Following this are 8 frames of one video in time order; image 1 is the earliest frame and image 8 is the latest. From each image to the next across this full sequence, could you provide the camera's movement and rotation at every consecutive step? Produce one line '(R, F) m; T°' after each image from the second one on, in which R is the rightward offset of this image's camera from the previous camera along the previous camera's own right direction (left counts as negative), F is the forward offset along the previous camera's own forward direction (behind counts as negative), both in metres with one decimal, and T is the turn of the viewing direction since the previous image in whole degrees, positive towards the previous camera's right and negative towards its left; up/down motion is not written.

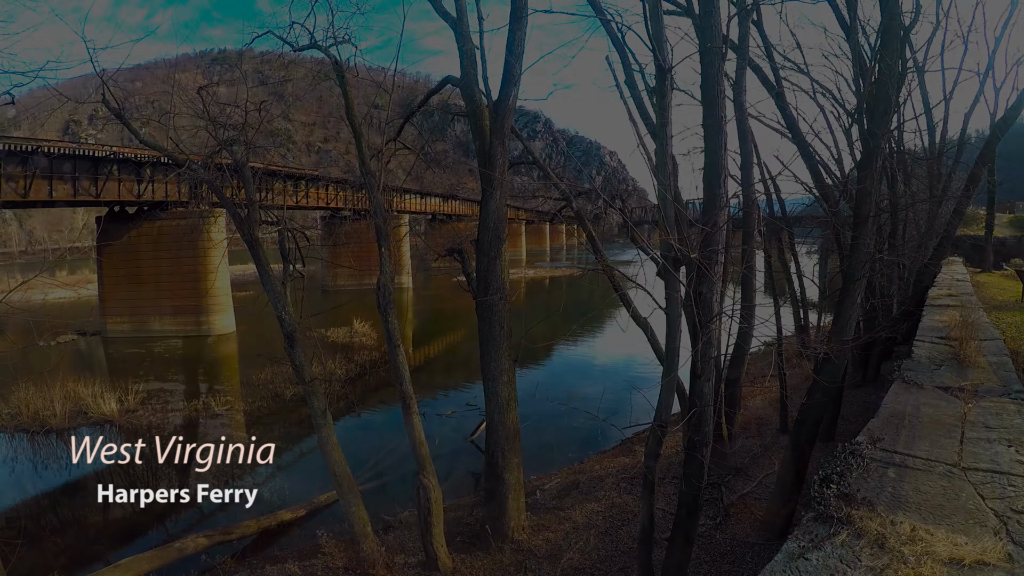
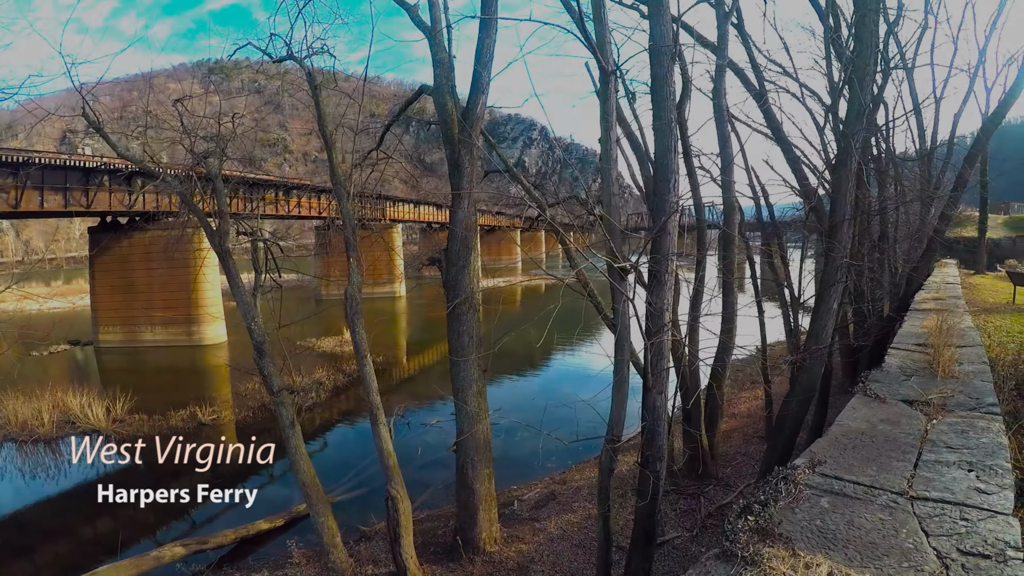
(+0.5, +0.3) m; 0°
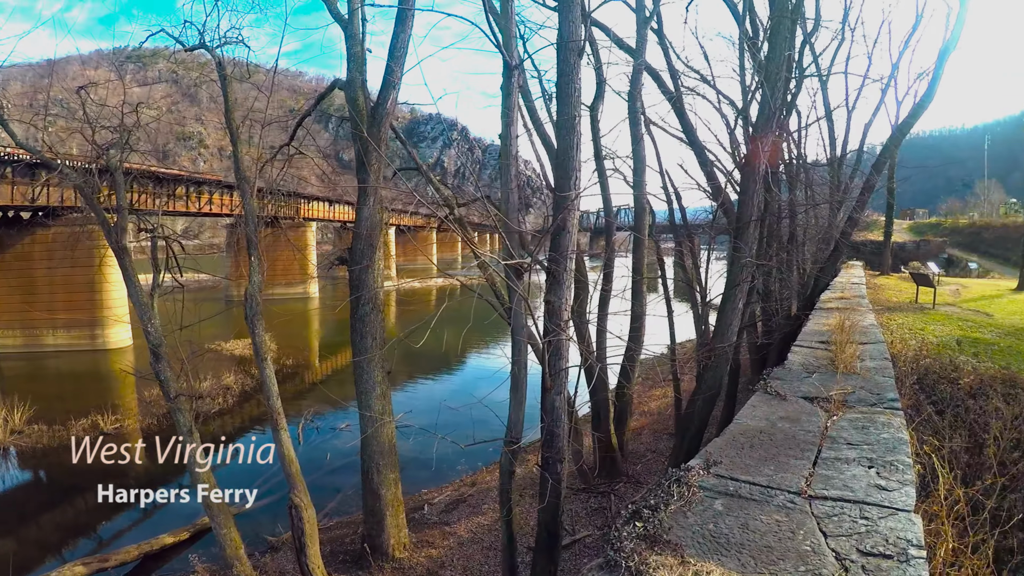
(+0.4, +0.4) m; +6°
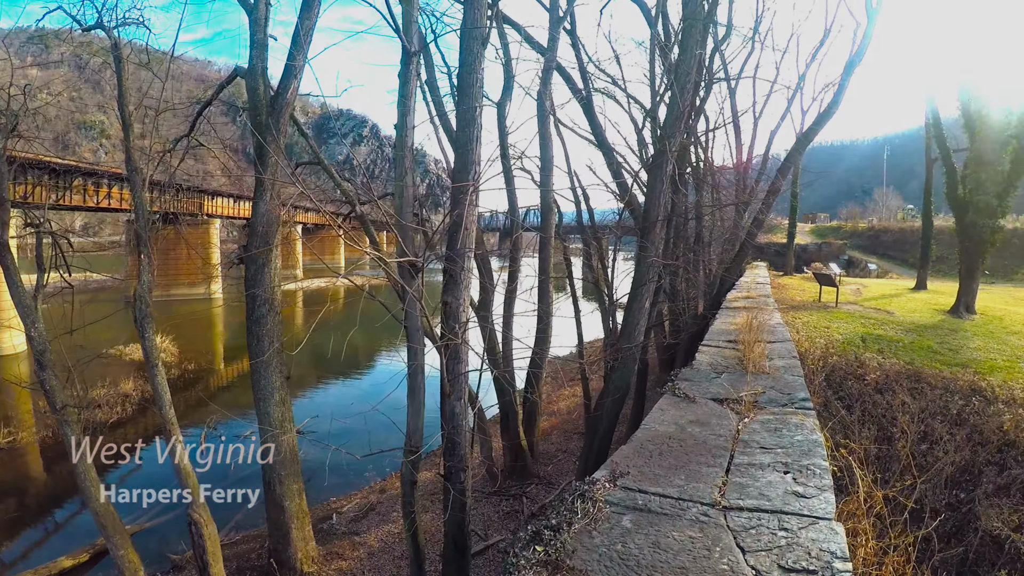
(+0.2, +0.4) m; +8°
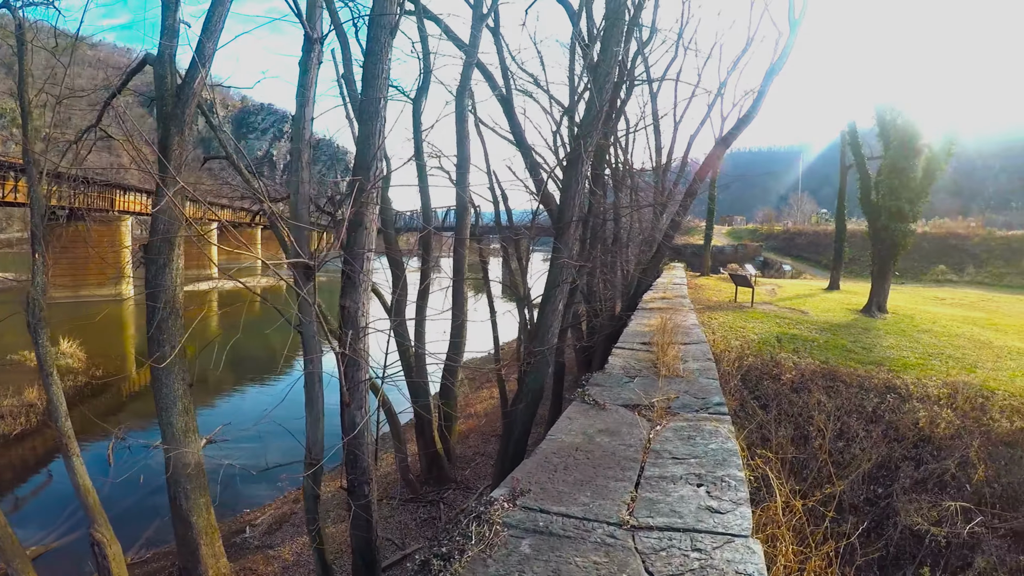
(+0.2, +0.3) m; +6°
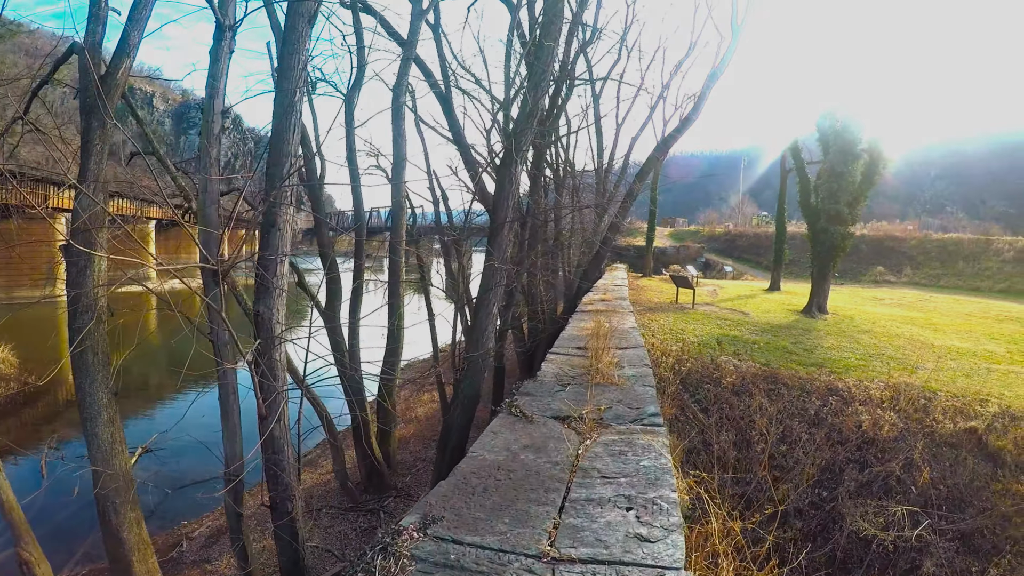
(+0.1, +0.1) m; +4°
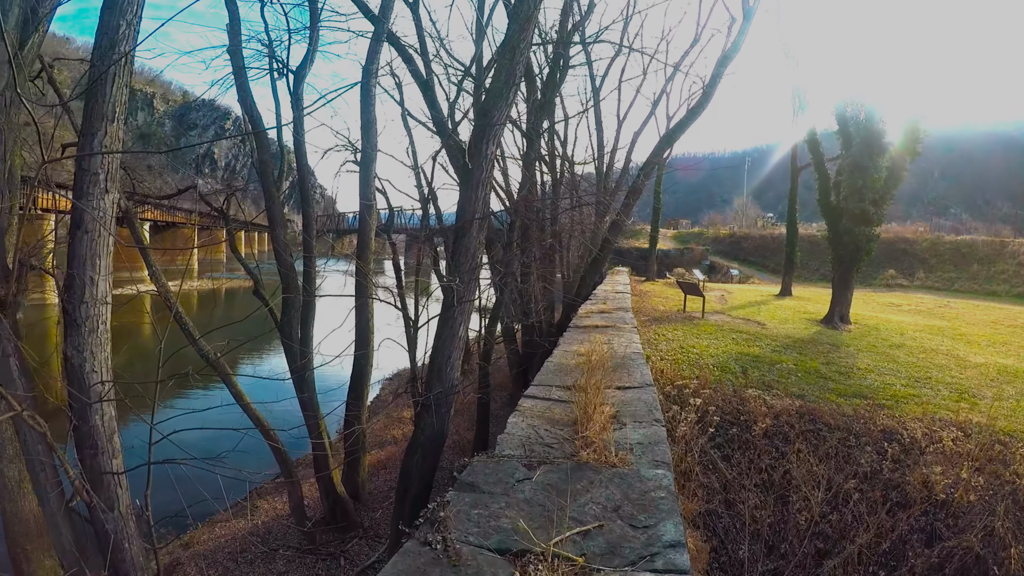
(+0.1, +0.5) m; 0°
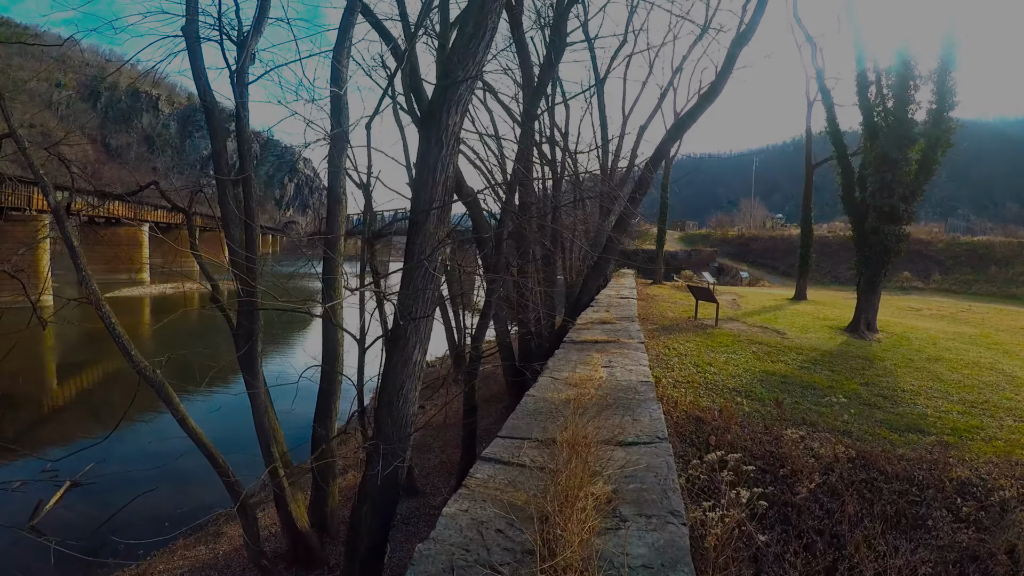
(+0.1, +0.4) m; -1°
